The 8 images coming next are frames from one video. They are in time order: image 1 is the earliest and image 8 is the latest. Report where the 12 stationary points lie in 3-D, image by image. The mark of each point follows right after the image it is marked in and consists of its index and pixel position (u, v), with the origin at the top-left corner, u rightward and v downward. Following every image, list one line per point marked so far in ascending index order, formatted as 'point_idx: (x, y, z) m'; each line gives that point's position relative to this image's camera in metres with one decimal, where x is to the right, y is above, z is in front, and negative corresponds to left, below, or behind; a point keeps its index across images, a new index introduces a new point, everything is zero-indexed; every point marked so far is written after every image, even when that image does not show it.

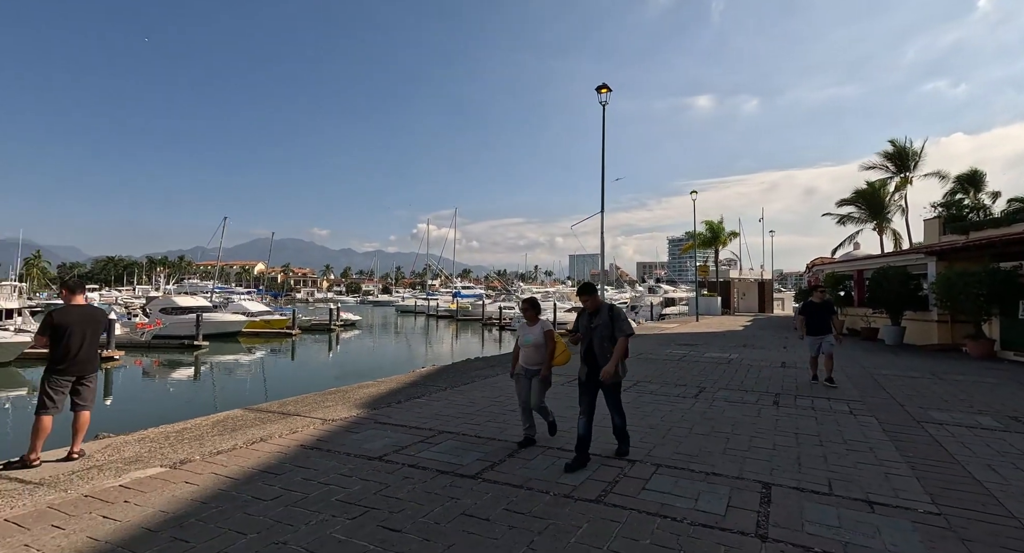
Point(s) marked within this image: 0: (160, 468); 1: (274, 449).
0: (-3.0, -1.6, +4.7) m
1: (-2.4, -1.7, +5.5) m
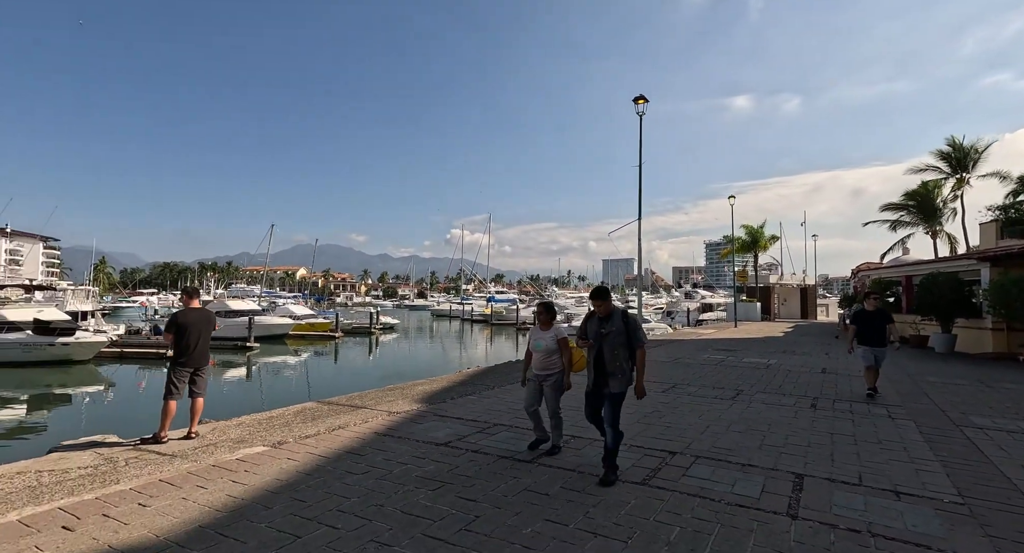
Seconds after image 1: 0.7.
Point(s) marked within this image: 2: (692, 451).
0: (-2.5, -1.7, +5.5) m
1: (-1.8, -1.8, +6.2) m
2: (+1.8, -1.8, +5.7) m
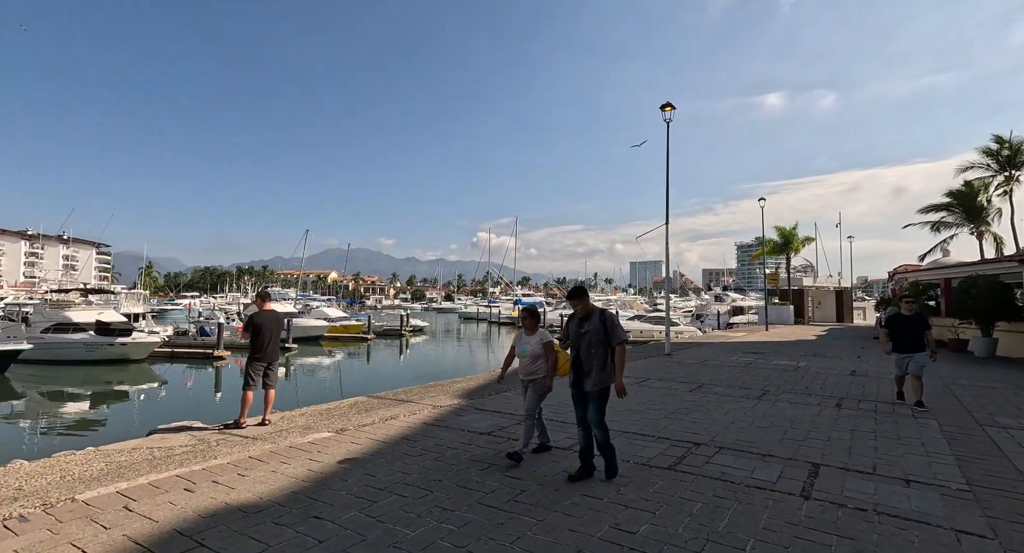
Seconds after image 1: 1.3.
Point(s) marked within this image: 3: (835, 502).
0: (-2.1, -1.8, +6.2) m
1: (-1.3, -1.8, +6.9) m
2: (+2.3, -1.9, +6.1) m
3: (+2.6, -1.8, +4.4) m
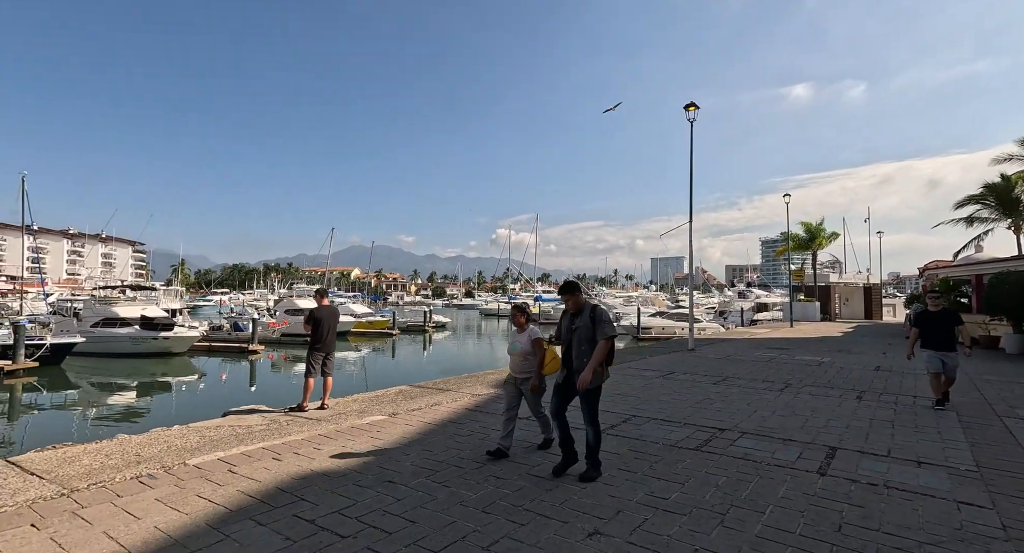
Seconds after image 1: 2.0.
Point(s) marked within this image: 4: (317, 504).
0: (-1.6, -1.7, +6.8) m
1: (-0.9, -1.8, +7.5) m
2: (+2.7, -1.8, +6.6) m
3: (+3.0, -1.8, +4.9) m
4: (-1.3, -1.6, +3.9) m
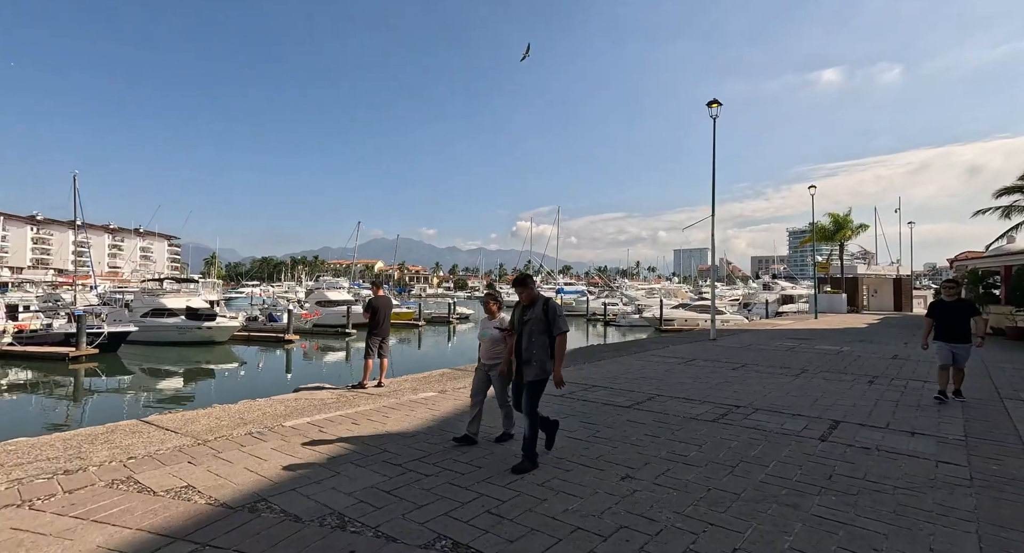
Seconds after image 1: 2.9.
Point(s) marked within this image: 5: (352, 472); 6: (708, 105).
0: (-1.1, -1.6, +7.7) m
1: (-0.3, -1.7, +8.4) m
2: (+3.2, -1.7, +7.3) m
3: (+3.4, -1.7, +5.6) m
4: (-1.0, -1.5, +4.8) m
5: (-1.2, -1.5, +4.3) m
6: (+6.1, +5.3, +17.1) m
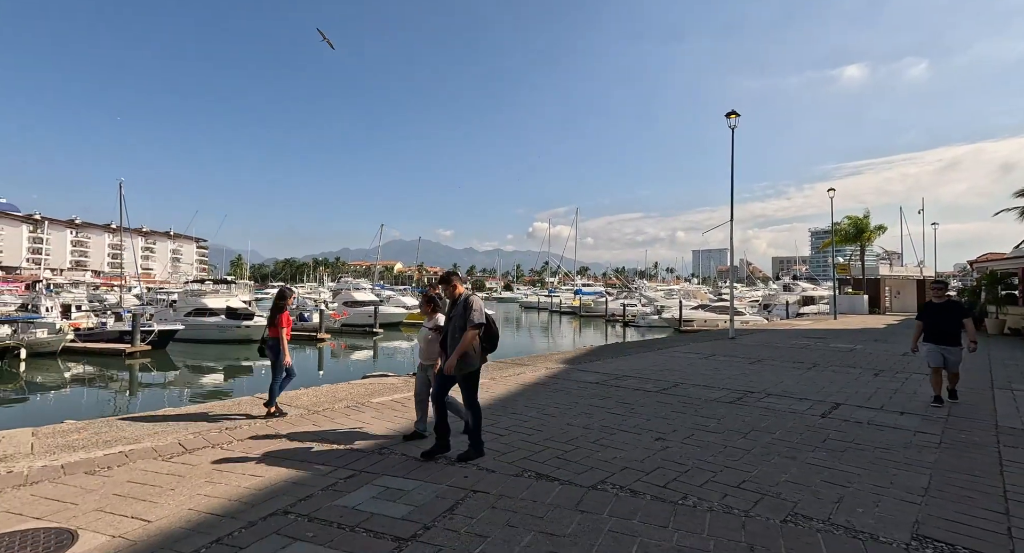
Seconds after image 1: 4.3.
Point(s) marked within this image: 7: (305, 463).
0: (-0.4, -1.7, +8.9) m
1: (+0.4, -1.7, +9.5) m
2: (+3.8, -1.7, +8.4) m
3: (+4.0, -1.7, +6.6) m
4: (-0.4, -1.5, +5.9) m
5: (-0.7, -1.5, +5.5) m
6: (+7.1, +5.3, +18.1) m
7: (-1.6, -1.5, +4.3) m
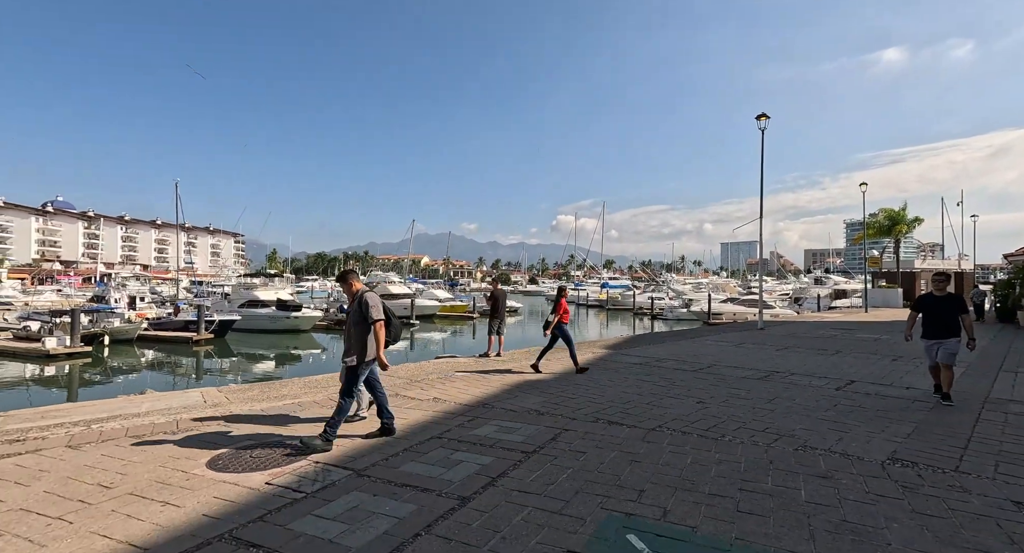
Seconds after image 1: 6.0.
0: (+0.5, -1.6, +10.3) m
1: (+1.4, -1.6, +10.9) m
2: (+4.8, -1.6, +9.6) m
3: (+4.9, -1.6, +7.8) m
4: (+0.5, -1.5, +7.3) m
5: (+0.2, -1.5, +6.9) m
6: (+8.5, +5.5, +19.0) m
7: (-0.8, -1.4, +5.8) m
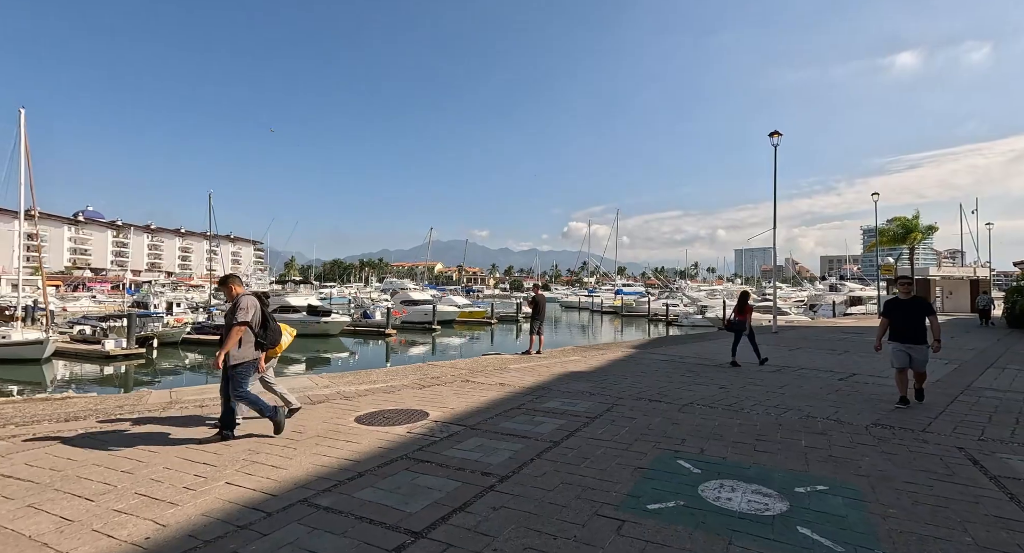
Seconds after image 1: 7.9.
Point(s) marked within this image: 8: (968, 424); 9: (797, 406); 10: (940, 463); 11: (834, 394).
0: (+1.4, -1.7, +11.5) m
1: (+2.2, -1.8, +12.1) m
2: (+5.6, -1.8, +10.7) m
3: (+5.6, -1.7, +9.0) m
4: (+1.2, -1.6, +8.6) m
5: (+0.9, -1.5, +8.1) m
6: (+9.5, +5.3, +20.2) m
7: (-0.1, -1.5, +7.1) m
8: (+4.5, -1.5, +5.5) m
9: (+3.4, -1.5, +6.5) m
10: (+3.3, -1.4, +4.2) m
11: (+4.3, -1.6, +7.3) m
